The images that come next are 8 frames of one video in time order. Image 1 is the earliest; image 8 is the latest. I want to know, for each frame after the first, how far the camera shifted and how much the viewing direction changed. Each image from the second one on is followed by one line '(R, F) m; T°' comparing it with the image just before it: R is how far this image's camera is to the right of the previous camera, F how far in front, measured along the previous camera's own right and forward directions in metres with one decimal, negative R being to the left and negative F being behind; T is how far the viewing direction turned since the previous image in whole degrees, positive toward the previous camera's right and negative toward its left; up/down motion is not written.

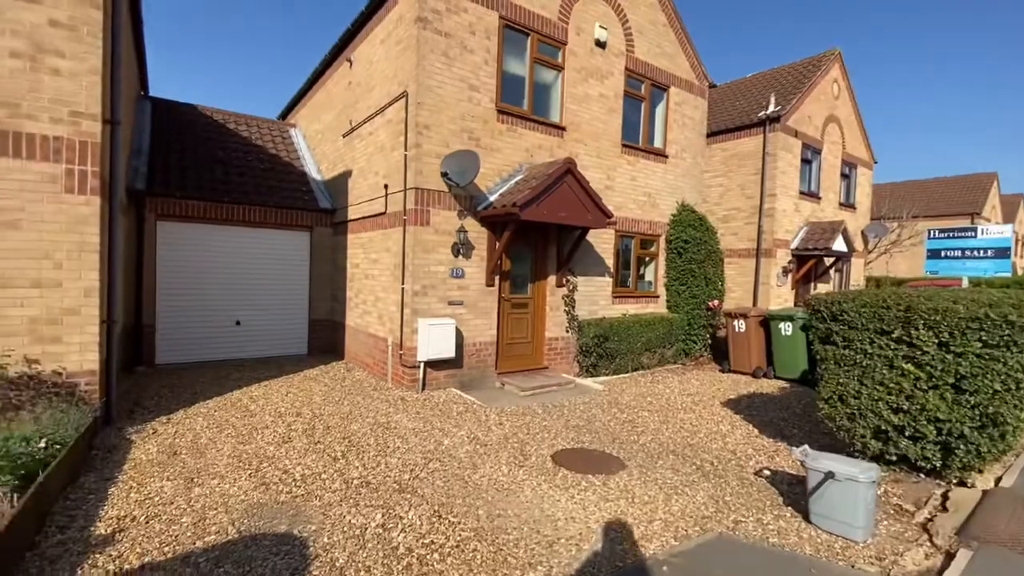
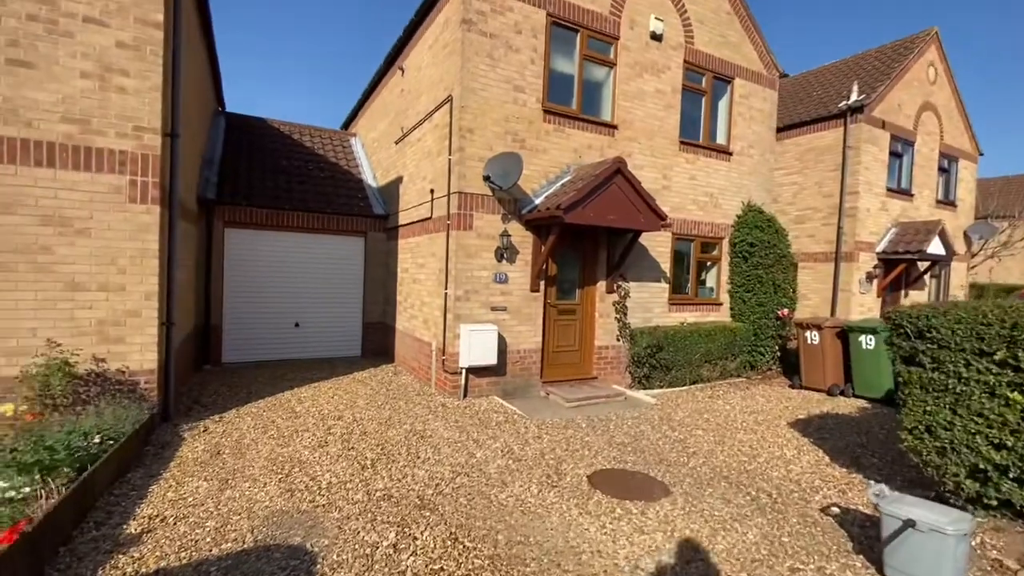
(+0.3, +0.3) m; -7°
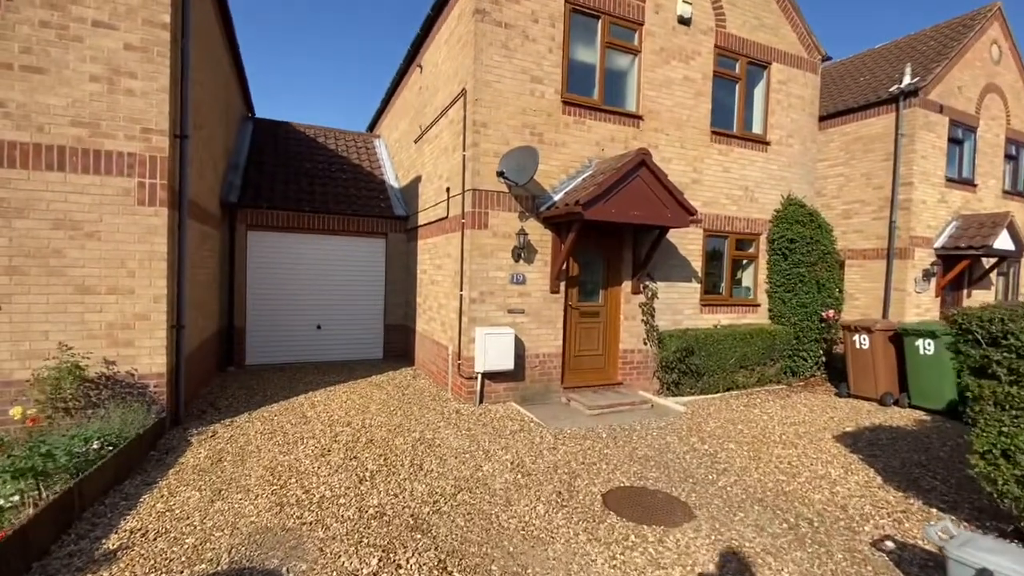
(+0.3, +0.4) m; -4°
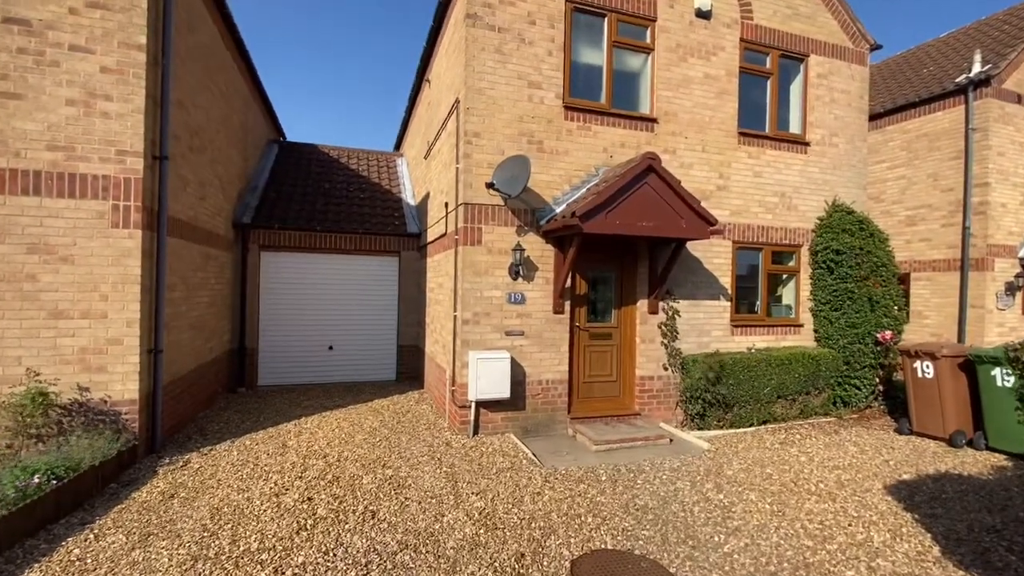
(+0.8, +0.6) m; -6°
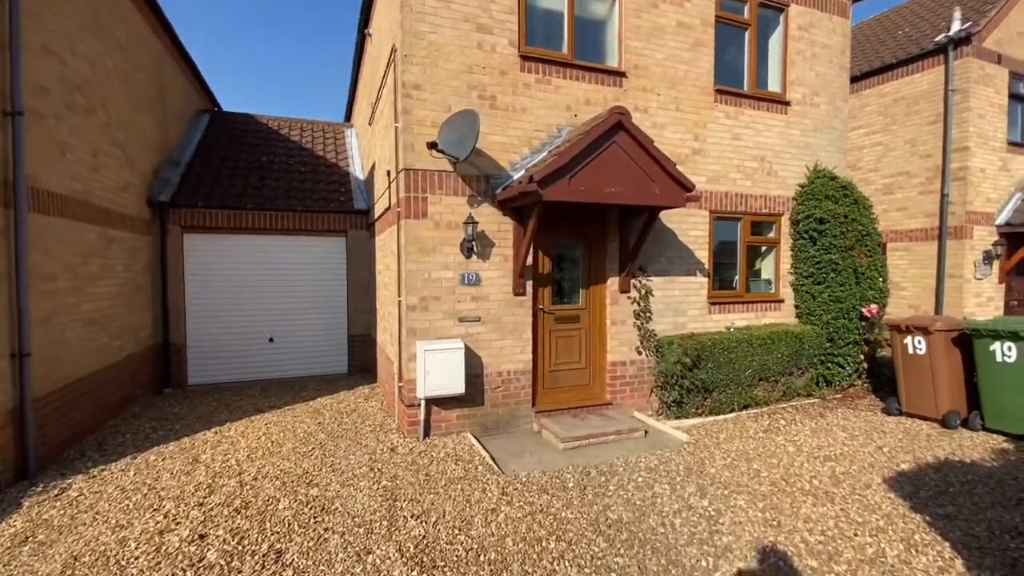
(+0.3, +0.9) m; +3°
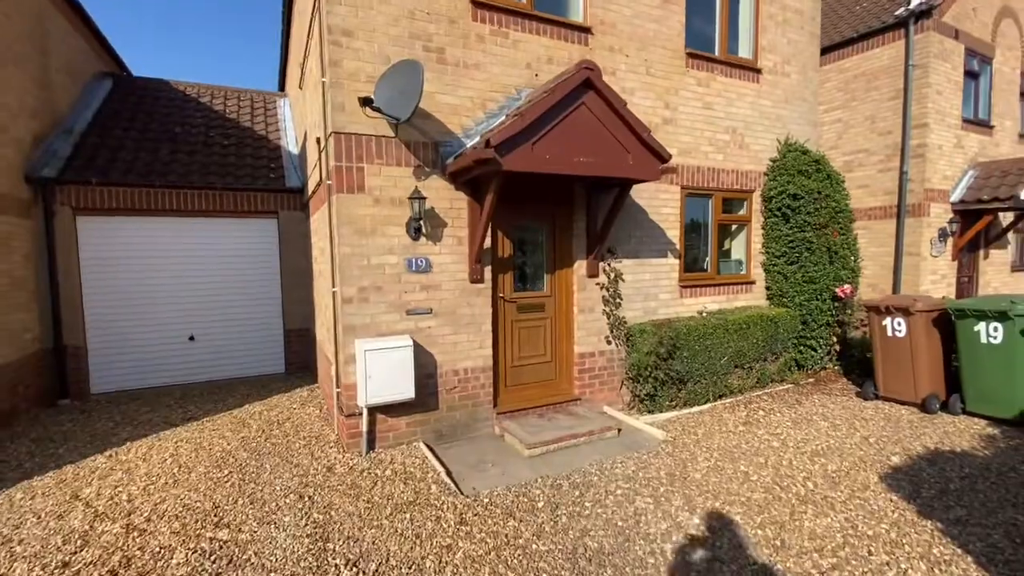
(0.0, +0.8) m; +5°
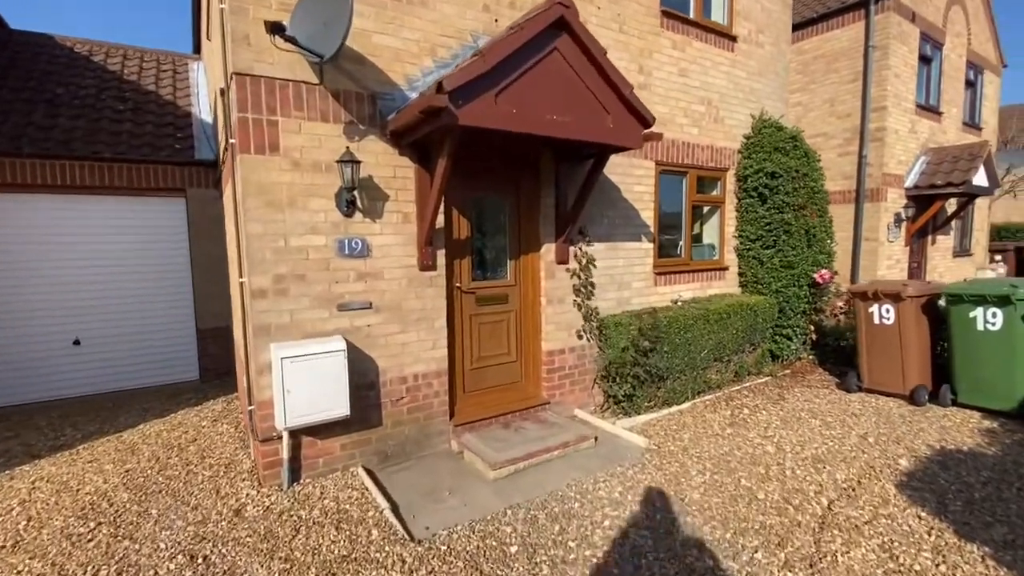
(-0.1, +0.9) m; +6°
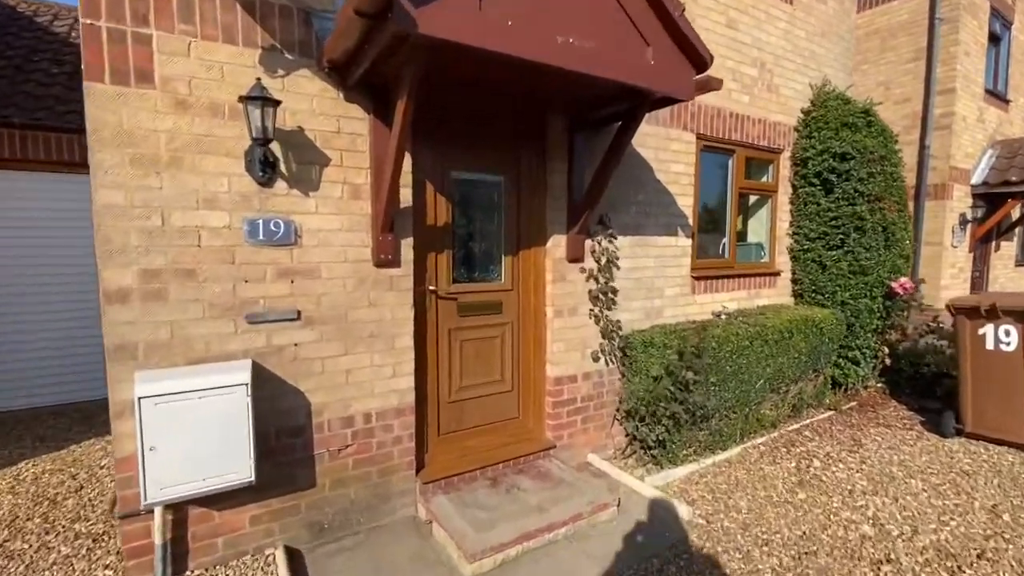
(+0.1, +1.3) m; -1°
